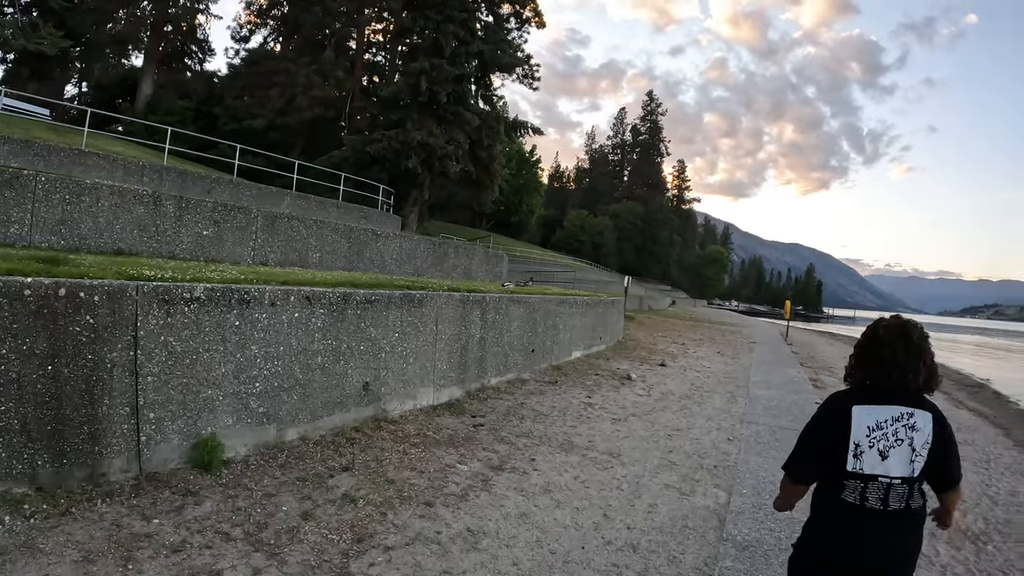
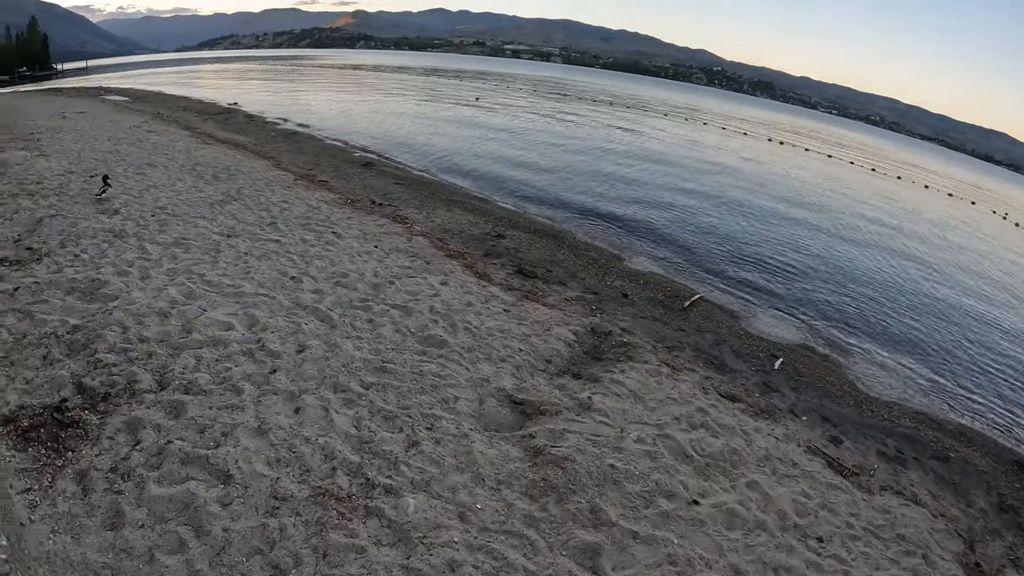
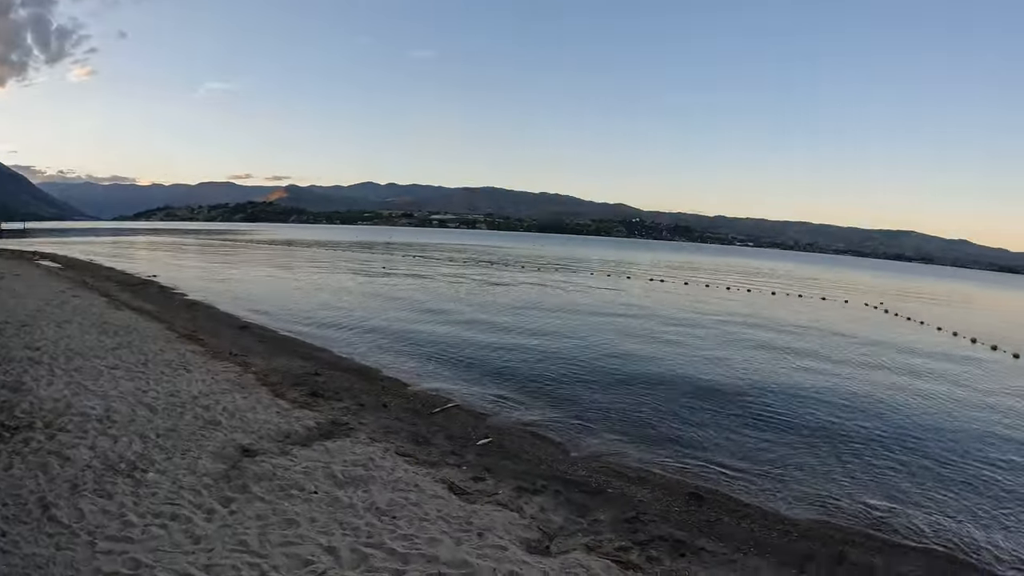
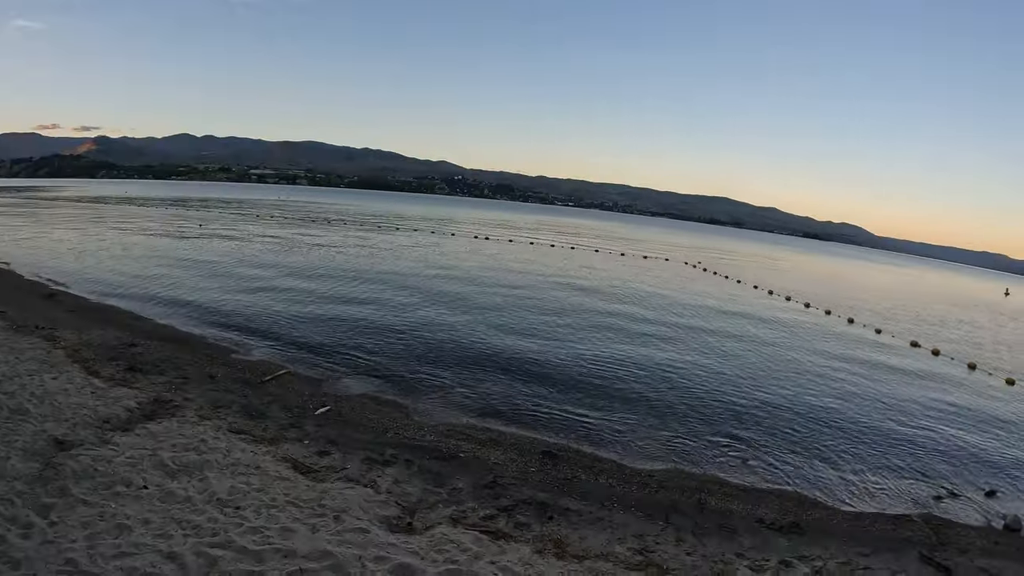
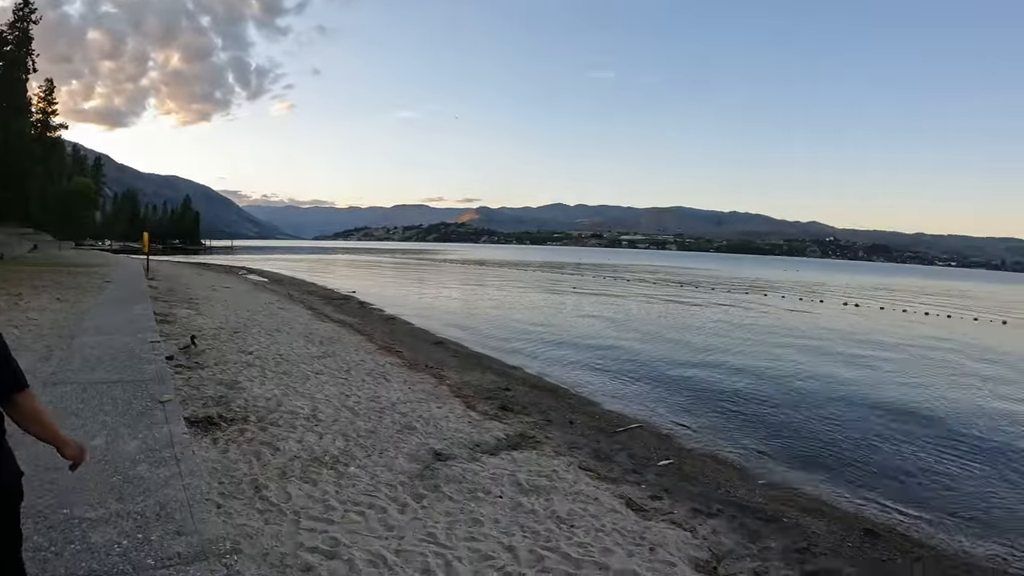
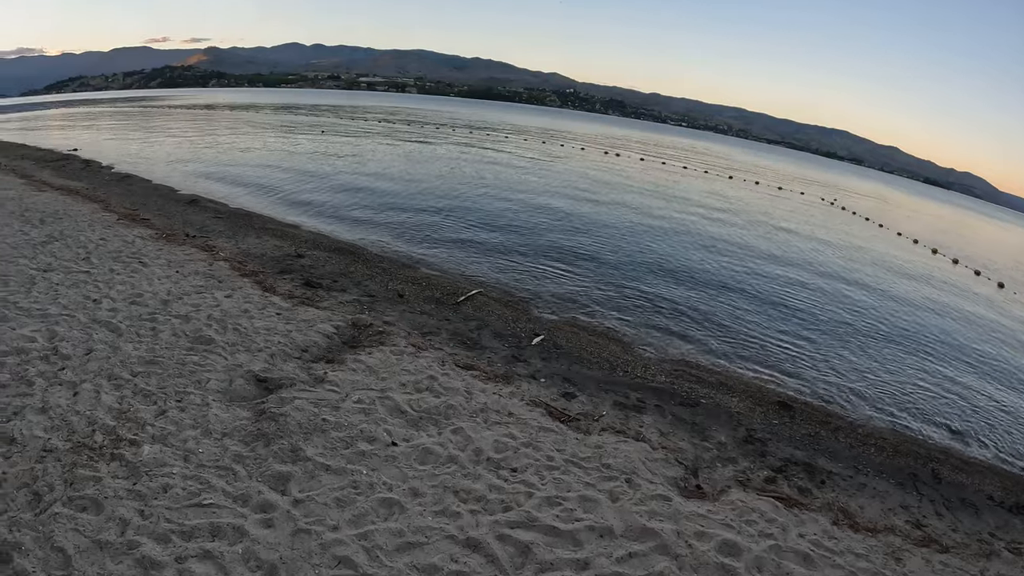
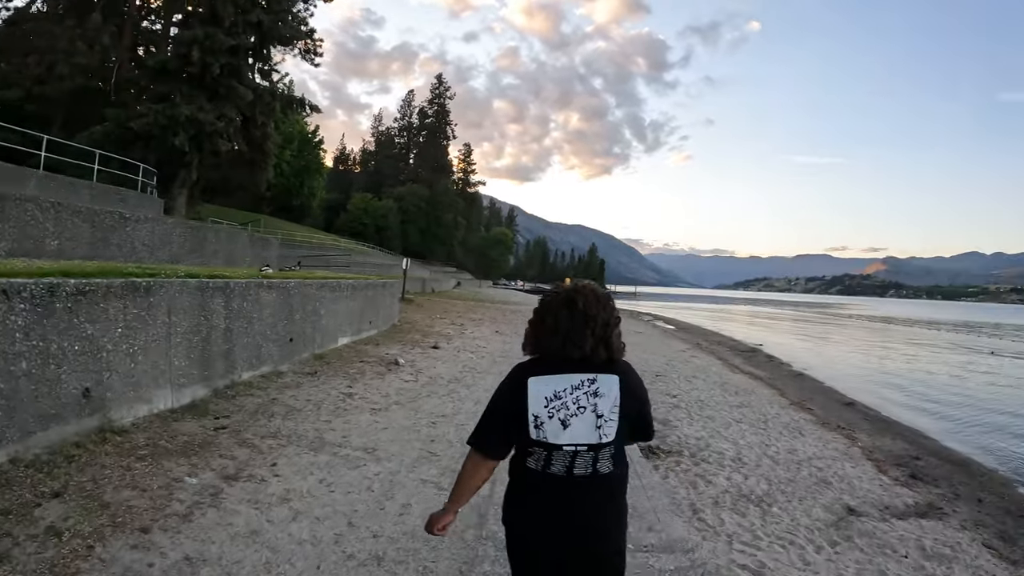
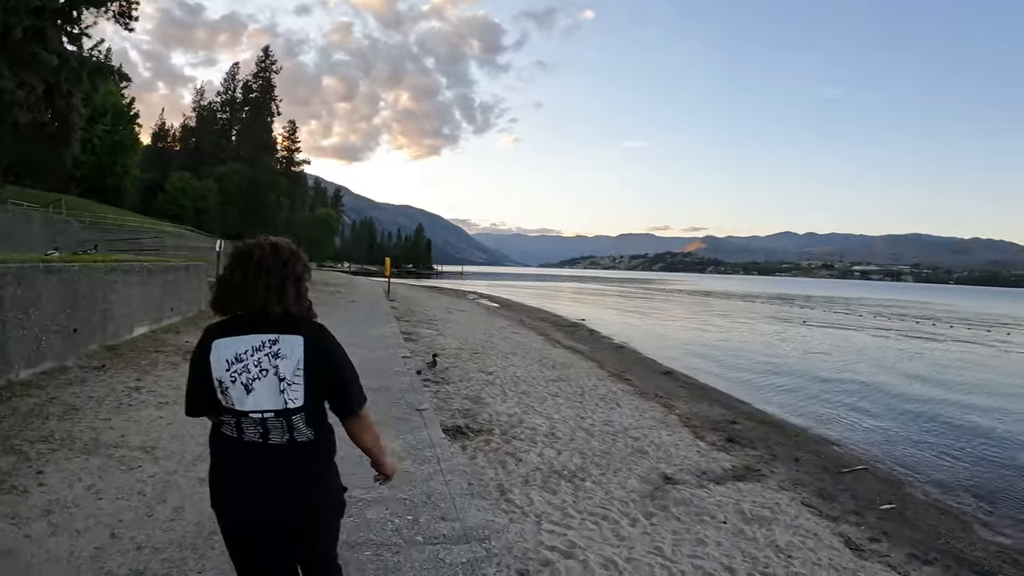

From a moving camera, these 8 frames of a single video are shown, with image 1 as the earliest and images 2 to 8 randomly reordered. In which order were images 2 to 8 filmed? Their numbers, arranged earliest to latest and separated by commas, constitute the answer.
7, 8, 5, 3, 4, 6, 2
